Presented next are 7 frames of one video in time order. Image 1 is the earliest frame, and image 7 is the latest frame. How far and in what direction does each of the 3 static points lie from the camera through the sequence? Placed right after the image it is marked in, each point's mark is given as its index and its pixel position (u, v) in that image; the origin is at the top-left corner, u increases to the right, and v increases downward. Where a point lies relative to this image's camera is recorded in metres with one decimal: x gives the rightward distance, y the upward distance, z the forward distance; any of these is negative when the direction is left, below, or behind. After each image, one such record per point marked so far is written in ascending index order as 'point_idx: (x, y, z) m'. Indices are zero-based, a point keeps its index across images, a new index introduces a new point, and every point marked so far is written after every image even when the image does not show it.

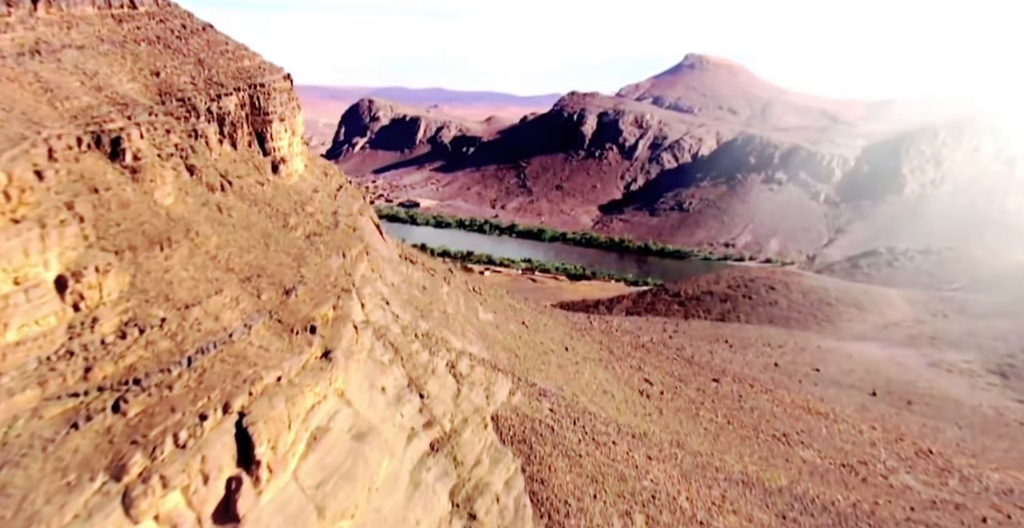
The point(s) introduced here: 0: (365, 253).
0: (-2.1, +0.2, +8.2) m
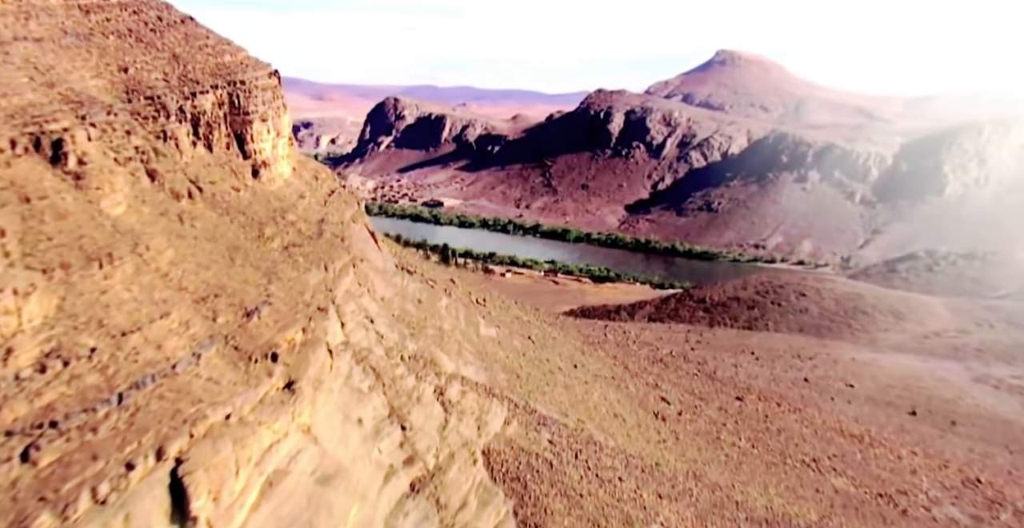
0: (-2.1, 0.0, +7.5) m
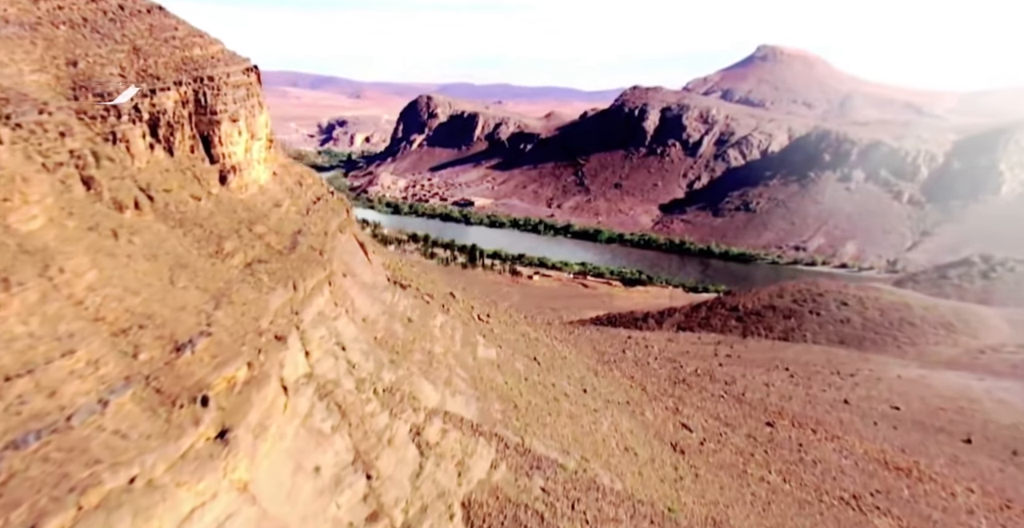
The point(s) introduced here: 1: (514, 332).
0: (-2.2, -0.2, +6.8) m
1: (0.0, -1.2, +10.2) m
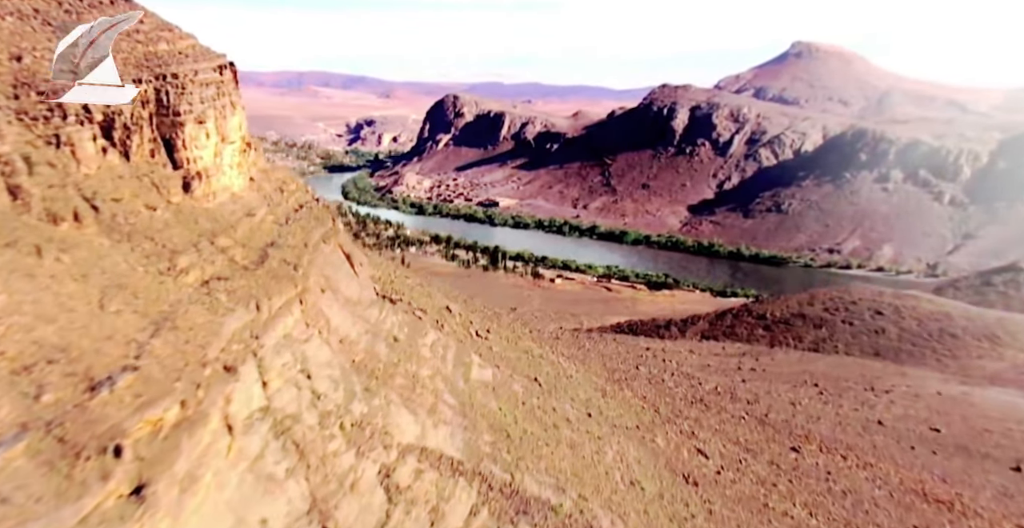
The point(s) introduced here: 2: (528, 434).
0: (-2.3, -0.4, +6.2) m
1: (+0.1, -1.4, +9.5) m
2: (+0.2, -2.2, +7.3) m
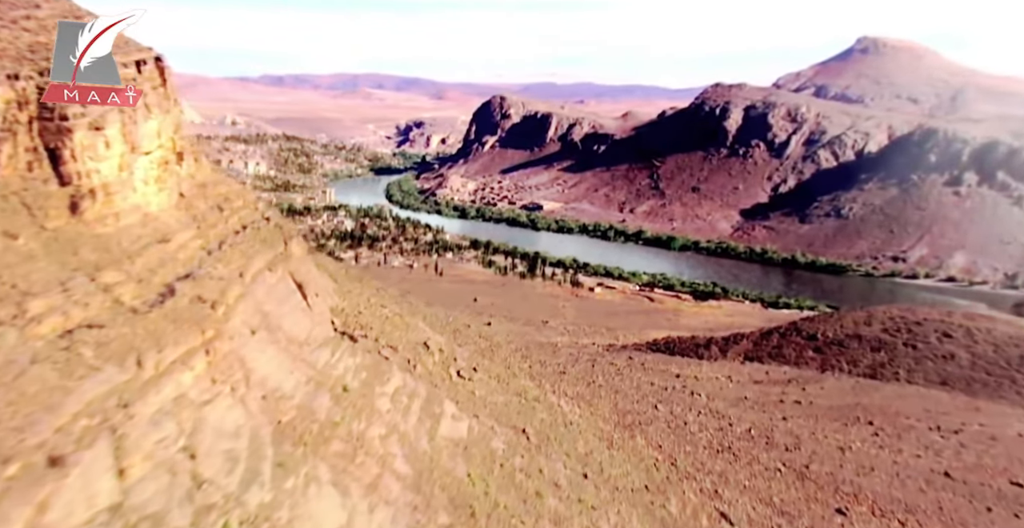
0: (-2.7, -0.7, +5.0) m
1: (-0.1, -1.8, +8.1) m
2: (-0.1, -2.6, +5.9) m
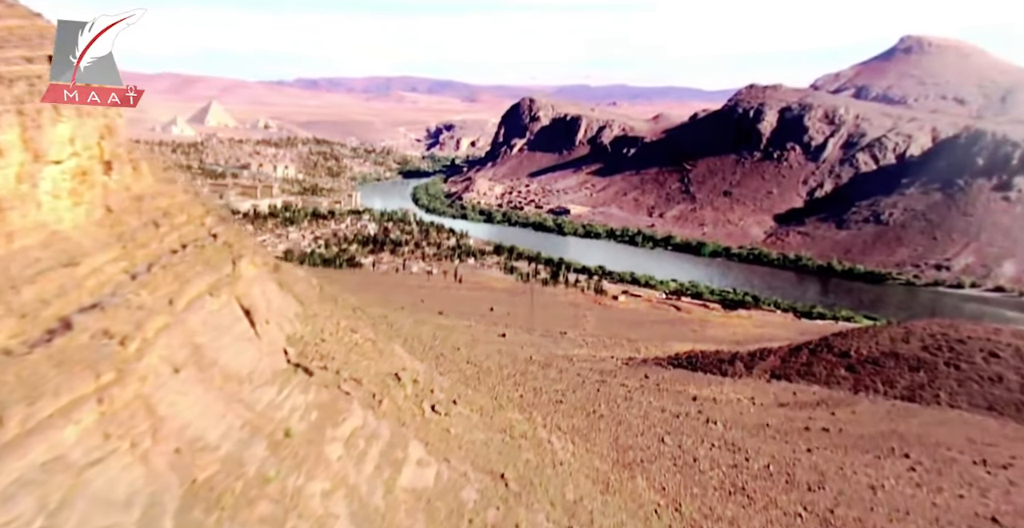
0: (-3.1, -1.0, +4.4) m
1: (-0.3, -2.1, +7.3) m
2: (-0.4, -2.9, +5.1) m
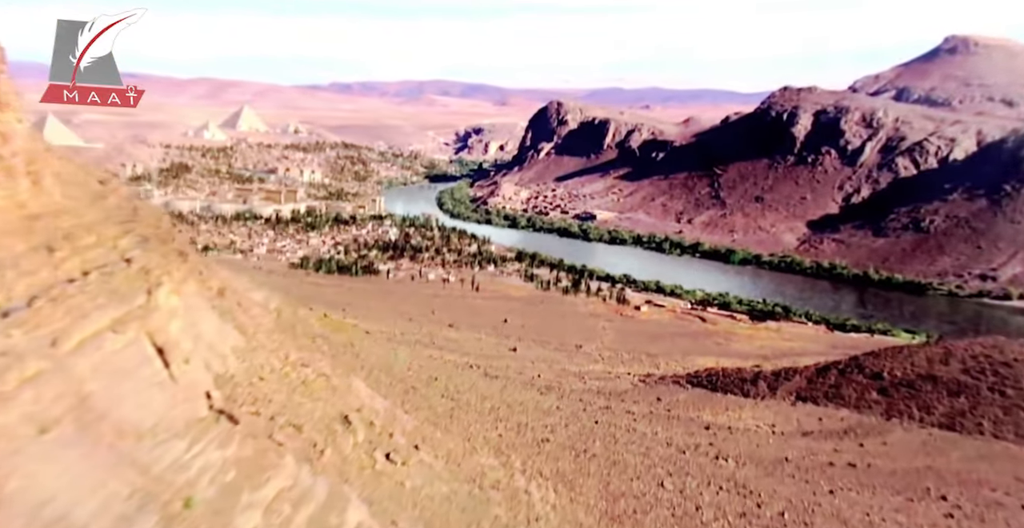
0: (-3.6, -1.3, +3.7) m
1: (-0.7, -2.5, +6.5) m
2: (-0.9, -3.2, +4.3) m
